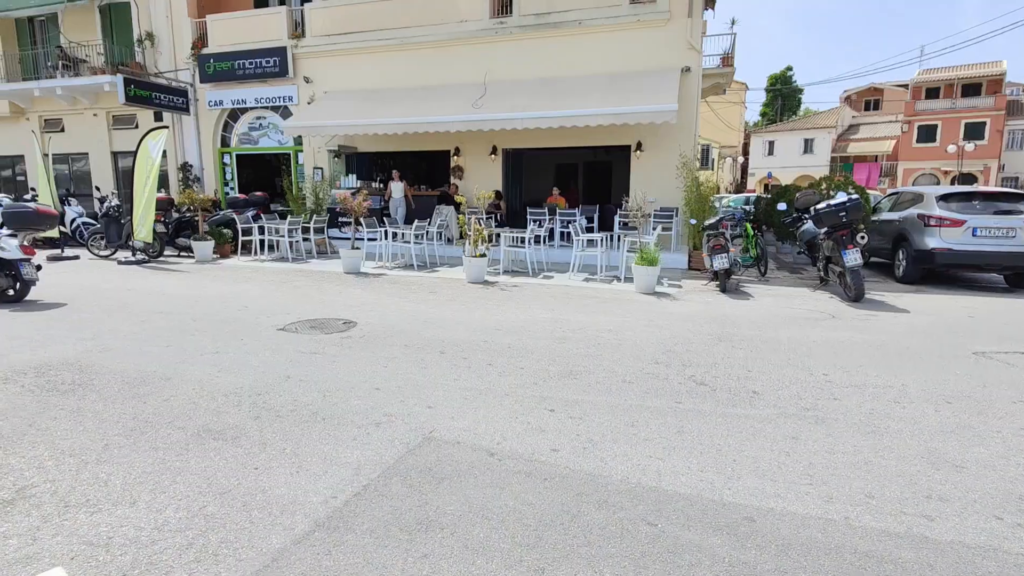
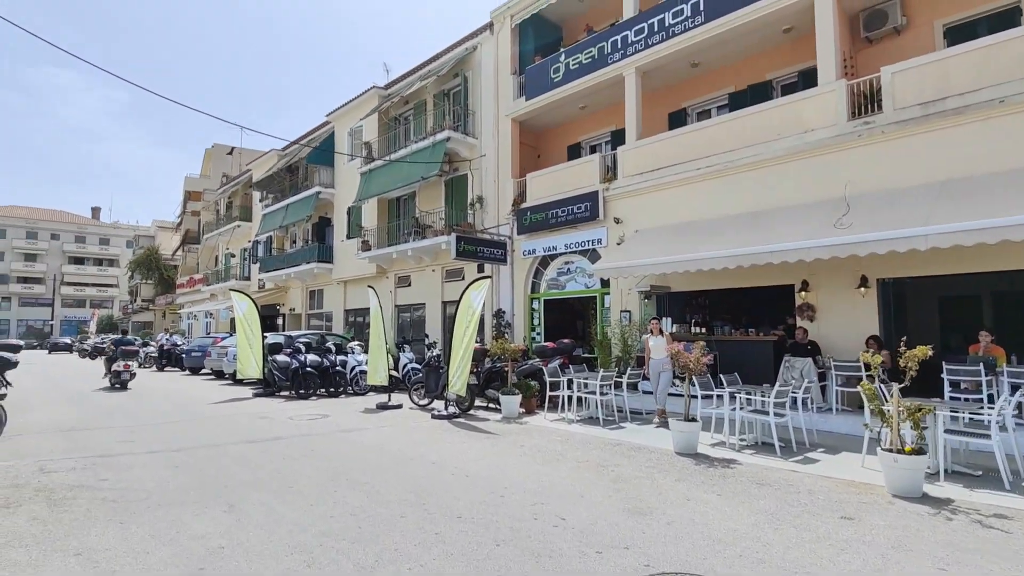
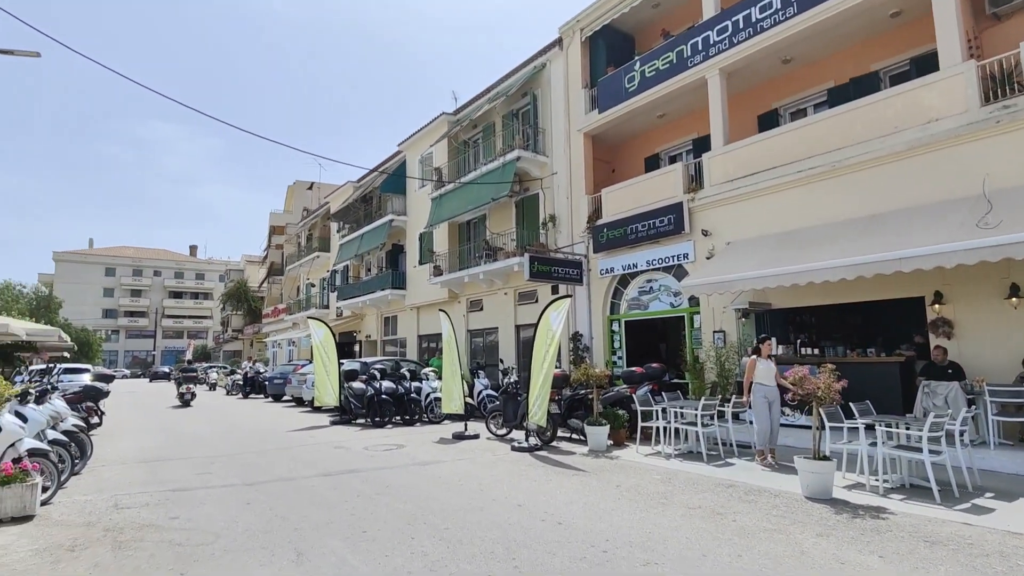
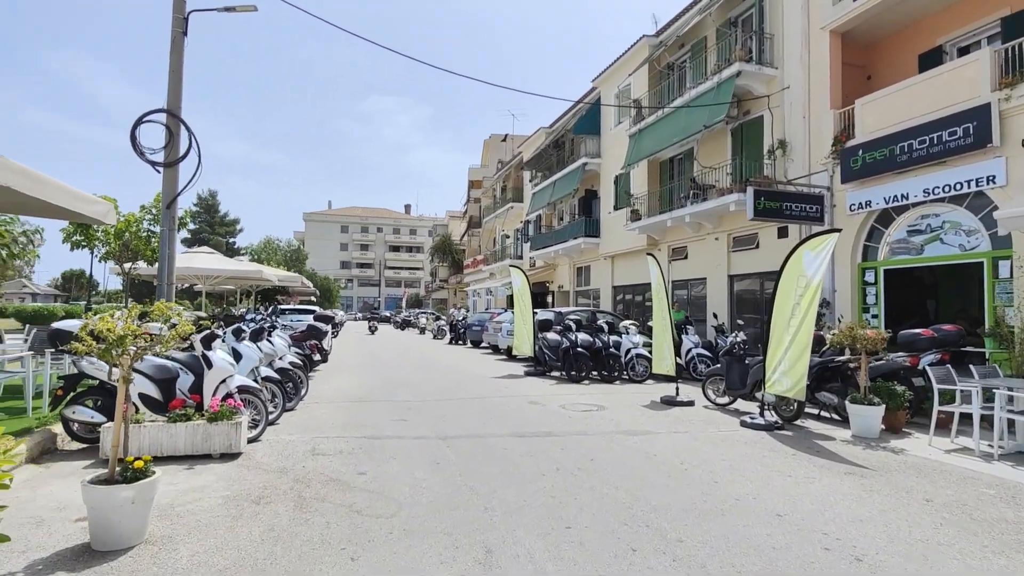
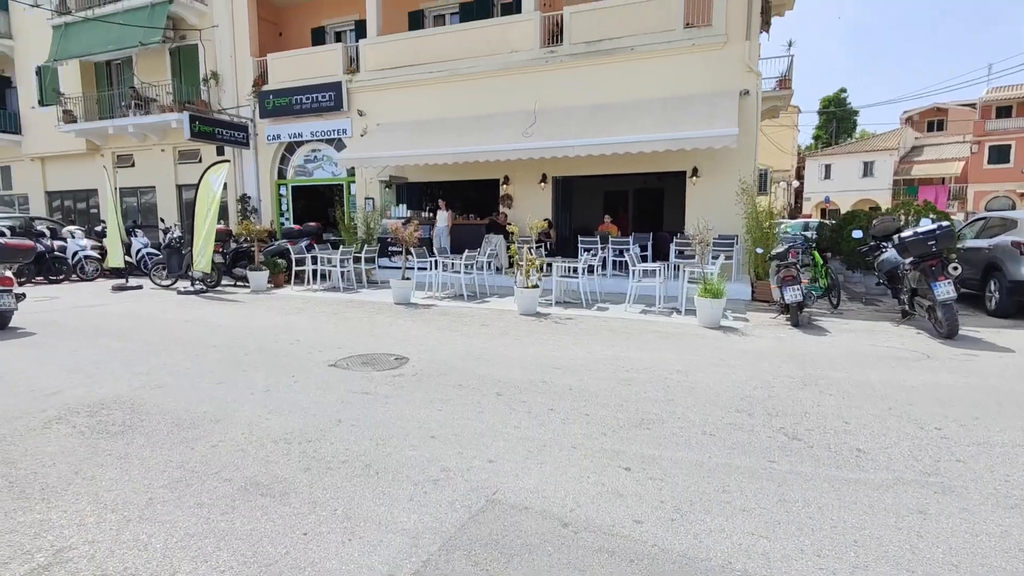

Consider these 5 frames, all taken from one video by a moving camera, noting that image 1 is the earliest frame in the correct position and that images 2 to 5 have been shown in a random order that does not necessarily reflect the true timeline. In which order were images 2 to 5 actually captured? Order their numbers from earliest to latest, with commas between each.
5, 2, 3, 4
